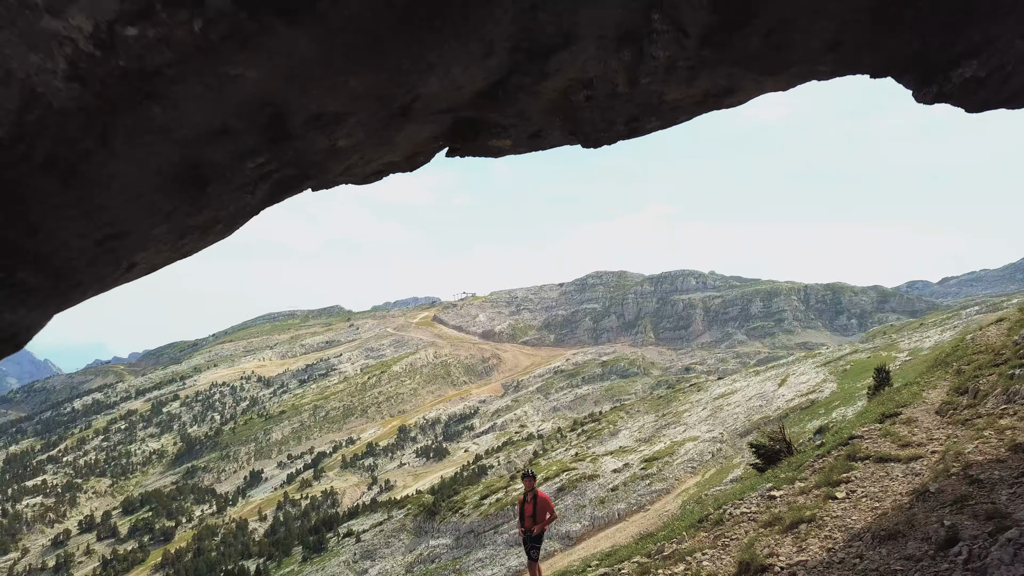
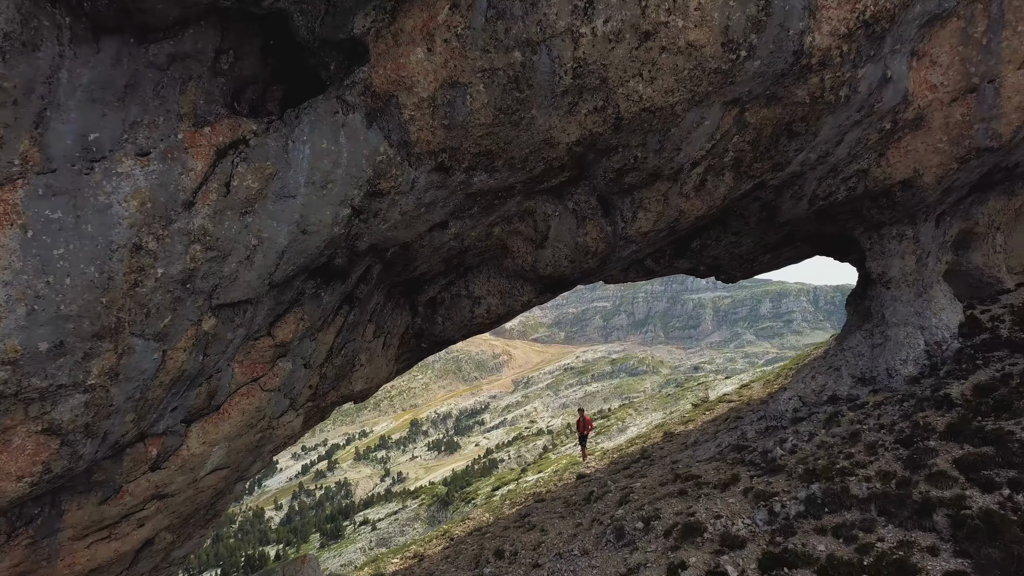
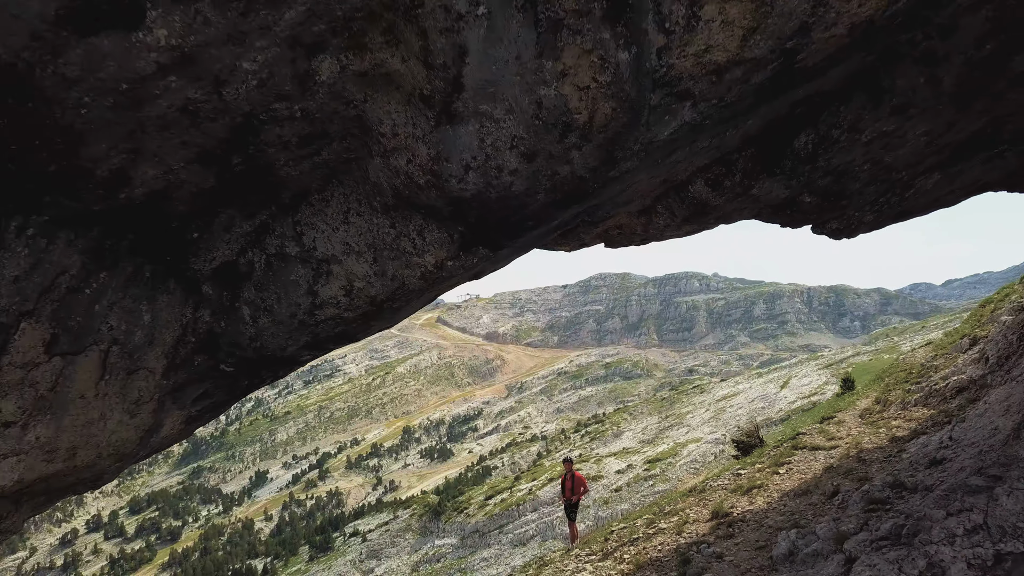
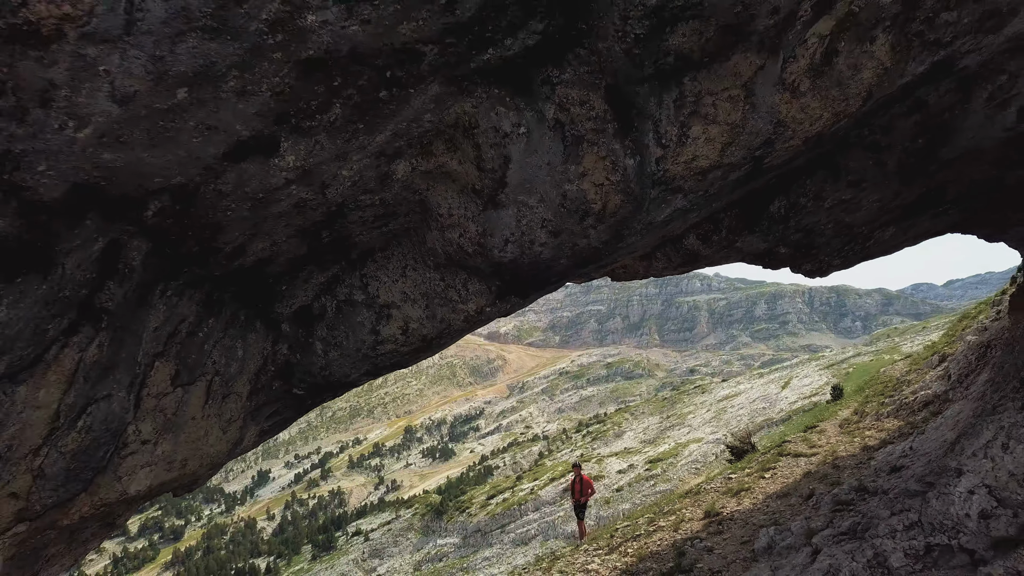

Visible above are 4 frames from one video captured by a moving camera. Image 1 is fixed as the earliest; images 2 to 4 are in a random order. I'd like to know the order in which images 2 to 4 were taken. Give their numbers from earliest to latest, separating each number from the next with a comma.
3, 4, 2
